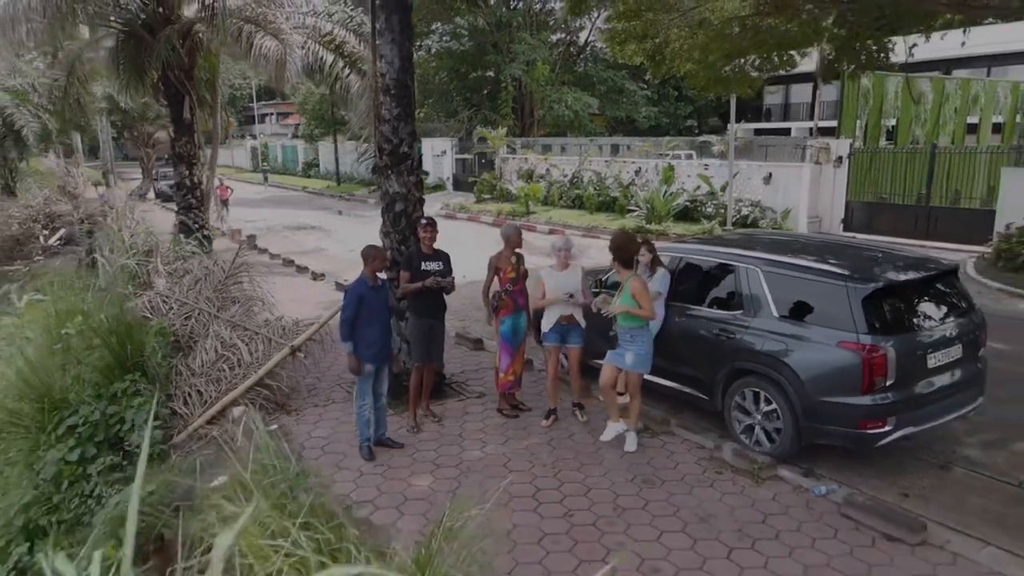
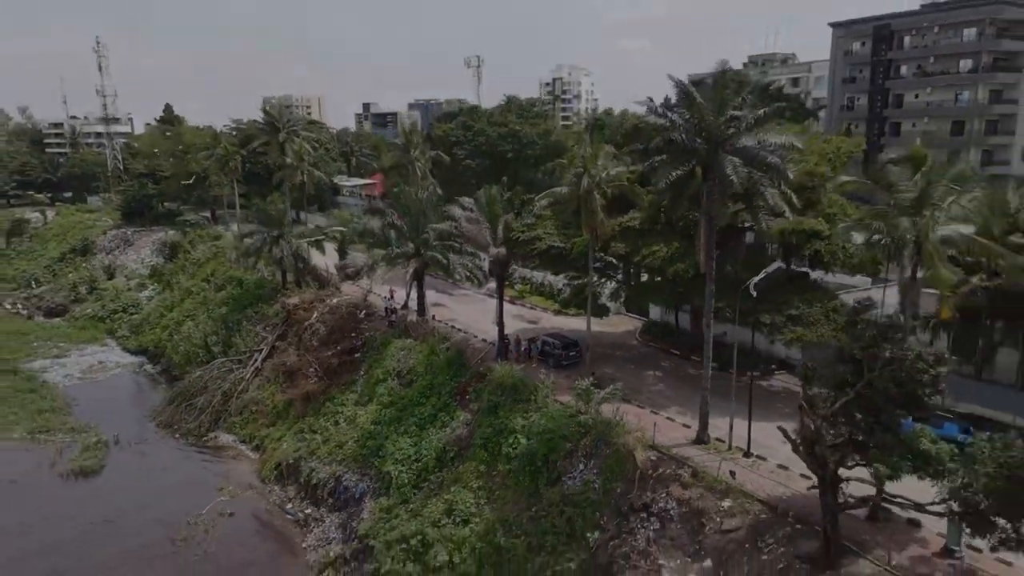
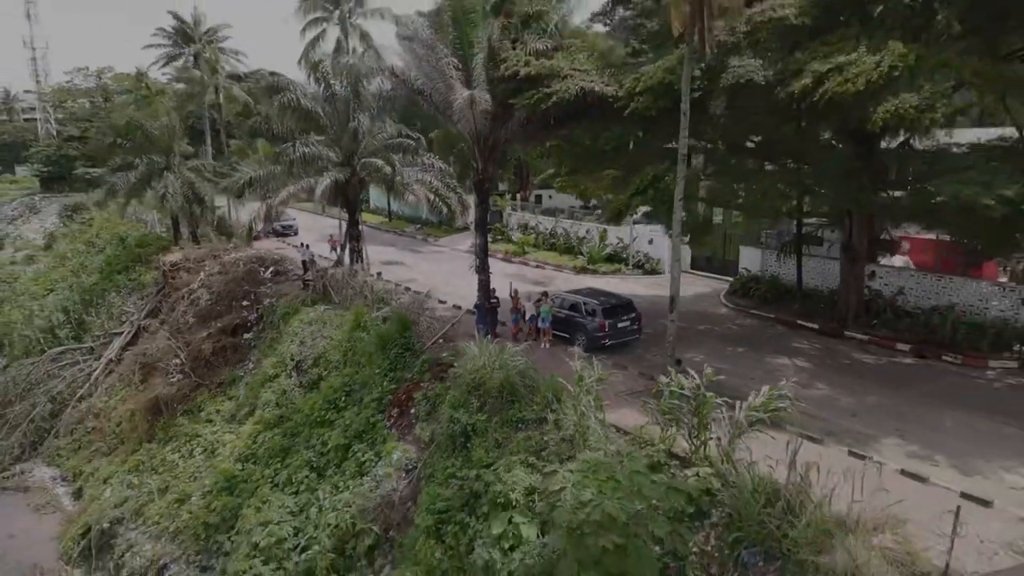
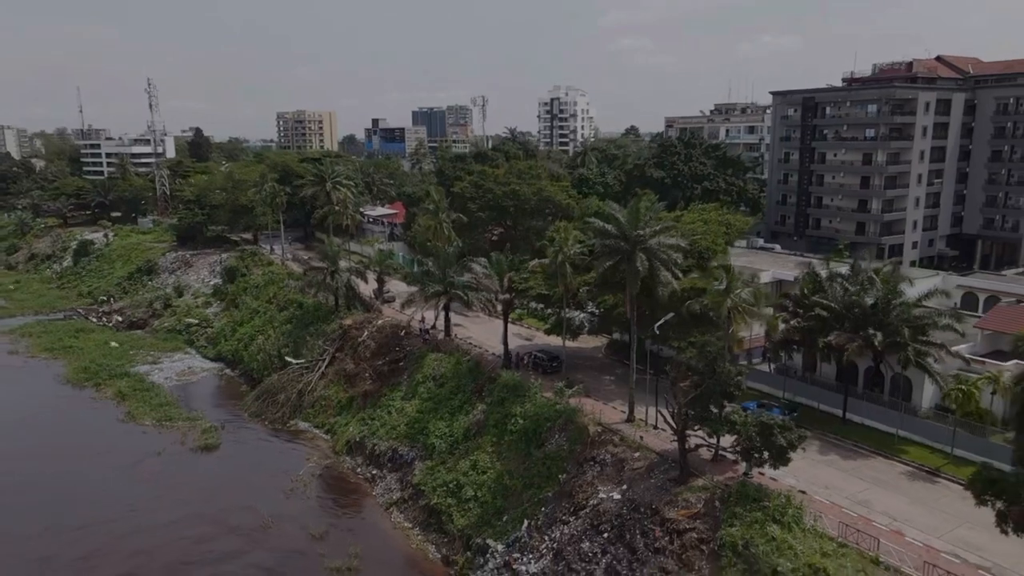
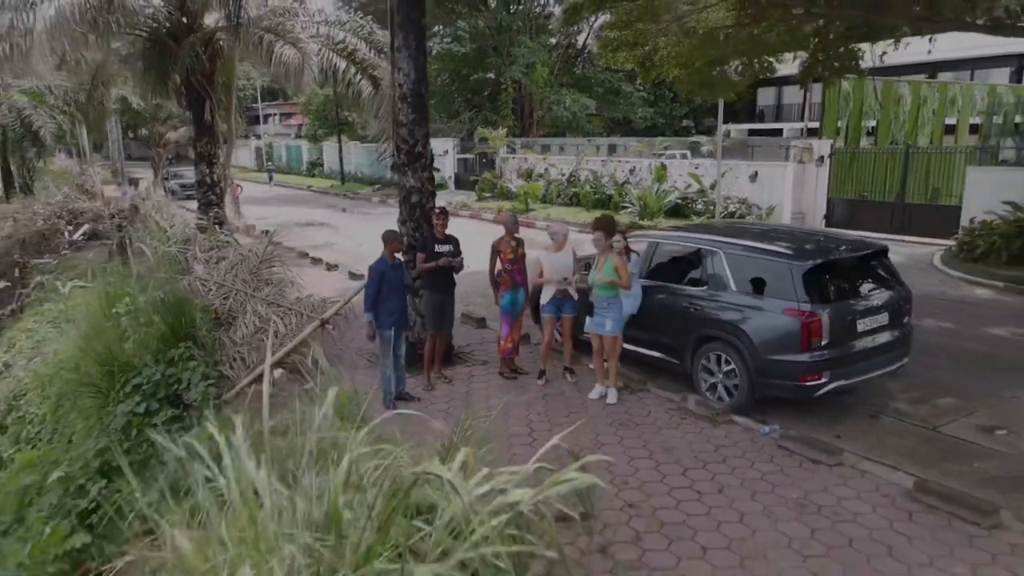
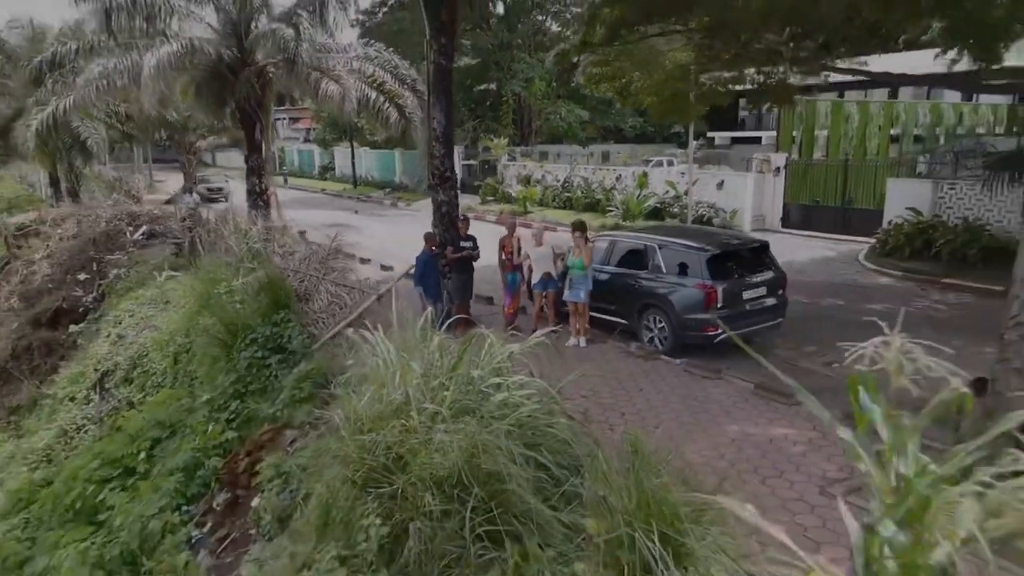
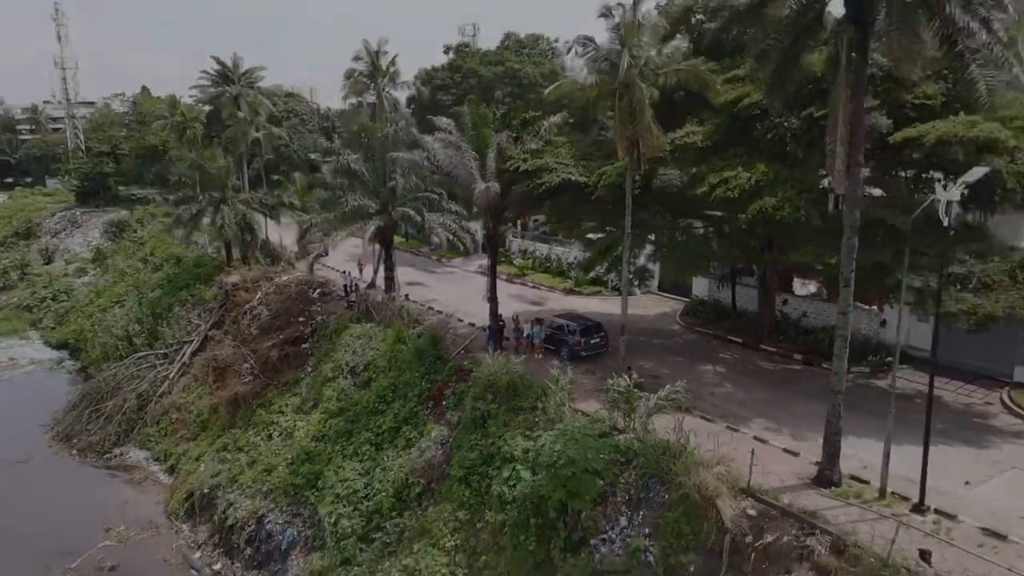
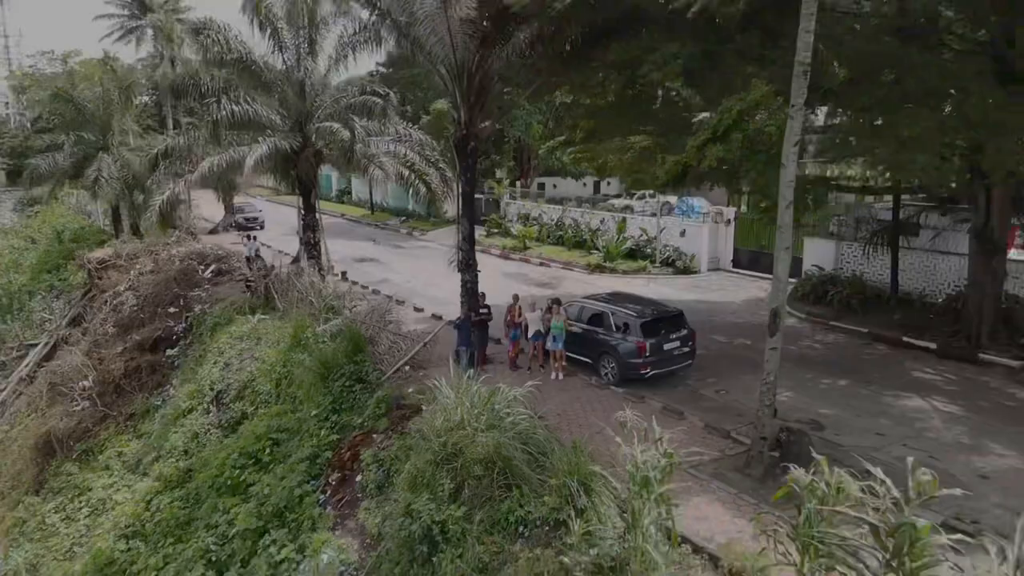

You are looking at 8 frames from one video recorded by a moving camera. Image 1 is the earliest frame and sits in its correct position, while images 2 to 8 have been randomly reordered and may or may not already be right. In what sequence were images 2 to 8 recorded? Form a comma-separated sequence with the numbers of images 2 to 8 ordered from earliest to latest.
5, 6, 8, 3, 7, 2, 4
